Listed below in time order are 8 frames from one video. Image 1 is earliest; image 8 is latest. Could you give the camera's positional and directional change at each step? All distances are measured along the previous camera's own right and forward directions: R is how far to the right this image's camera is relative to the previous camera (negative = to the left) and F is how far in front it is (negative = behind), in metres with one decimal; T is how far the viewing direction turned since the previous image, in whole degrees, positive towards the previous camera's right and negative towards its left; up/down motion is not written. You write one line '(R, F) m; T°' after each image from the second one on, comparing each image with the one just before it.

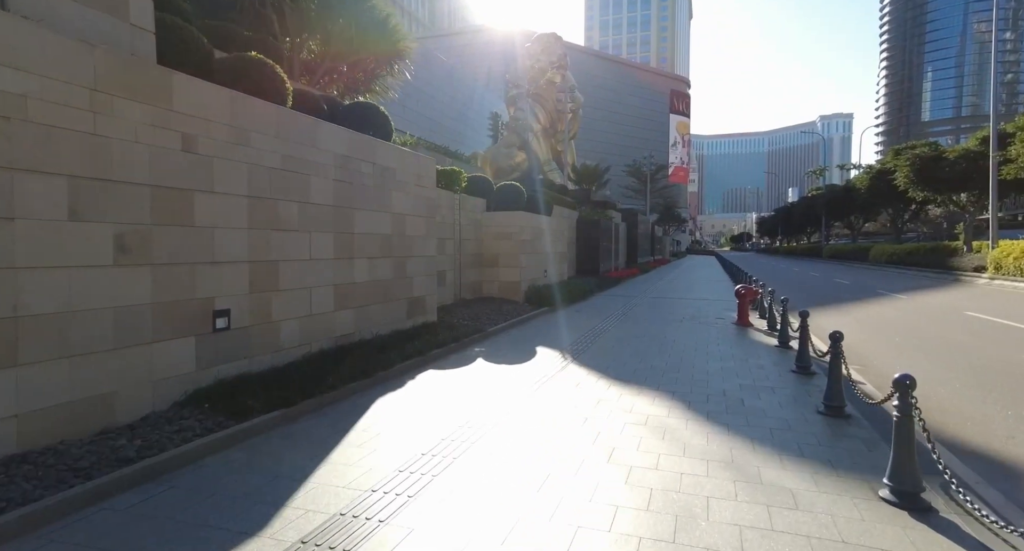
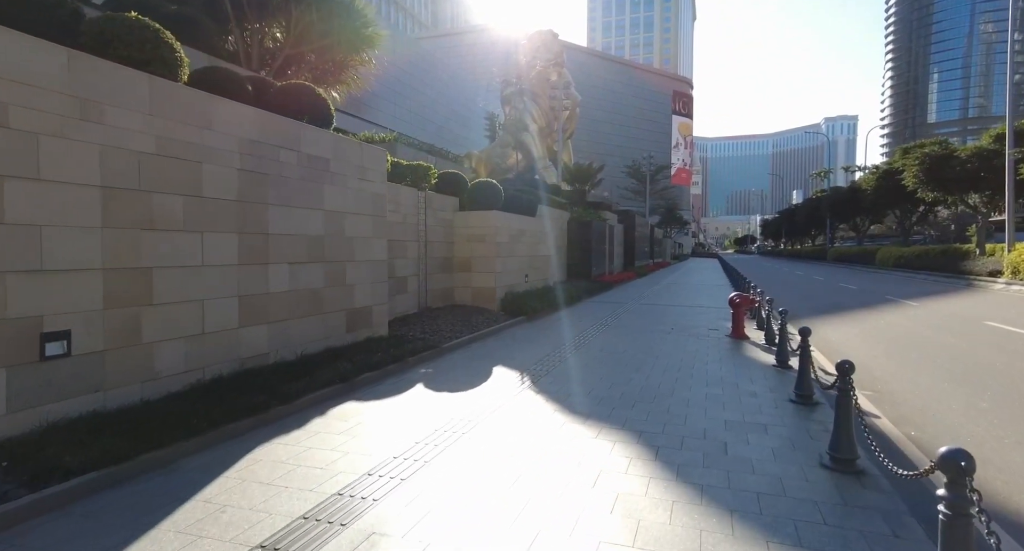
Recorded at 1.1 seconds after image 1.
(+0.6, +1.2) m; 0°
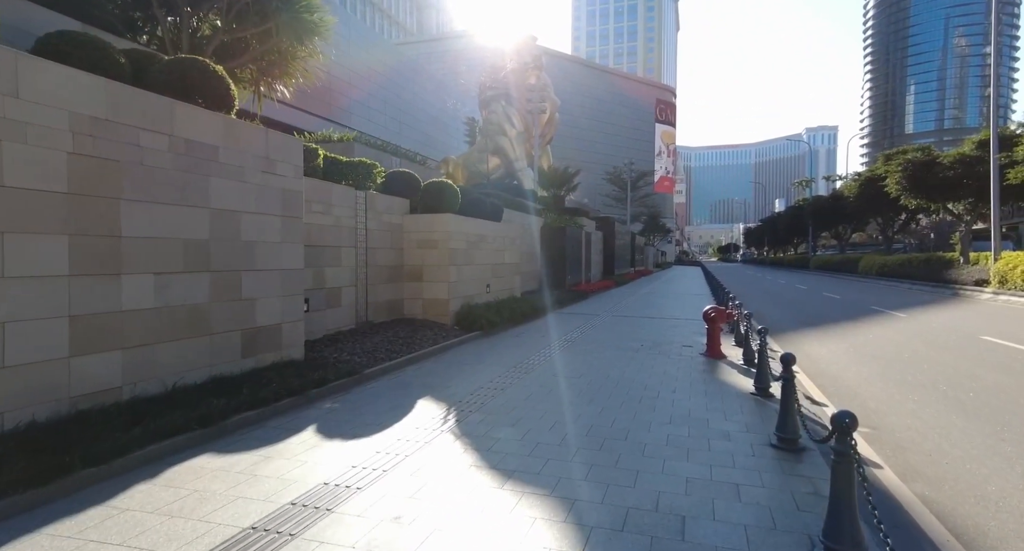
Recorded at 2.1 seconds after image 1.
(+0.6, +1.2) m; +1°
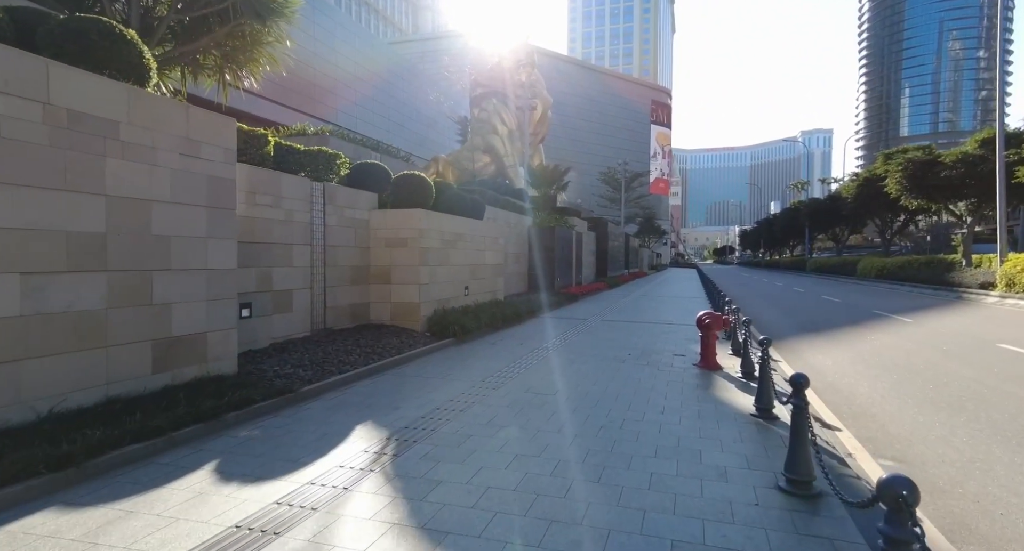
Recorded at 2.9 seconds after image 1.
(+0.3, +1.0) m; 0°
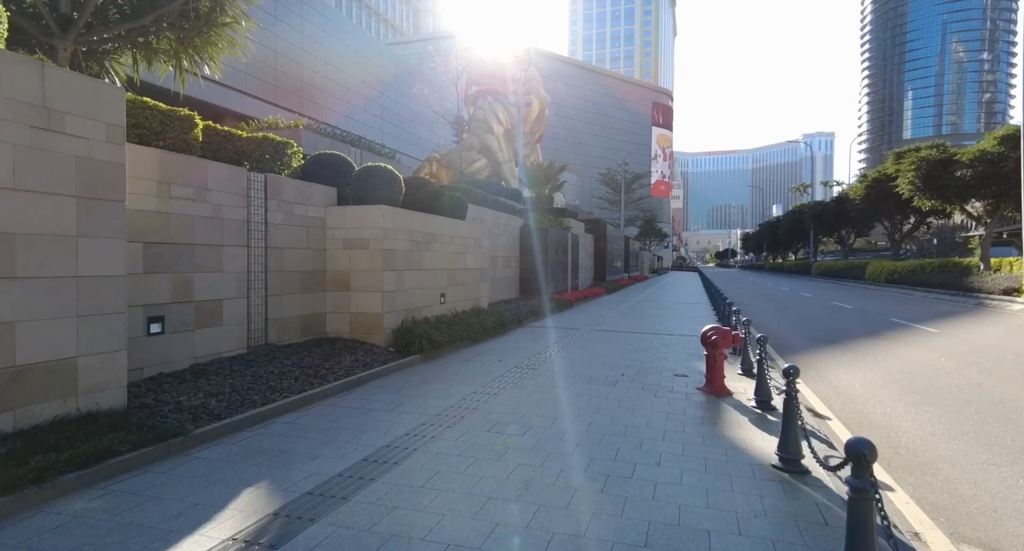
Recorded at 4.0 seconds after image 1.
(+0.4, +1.3) m; 0°
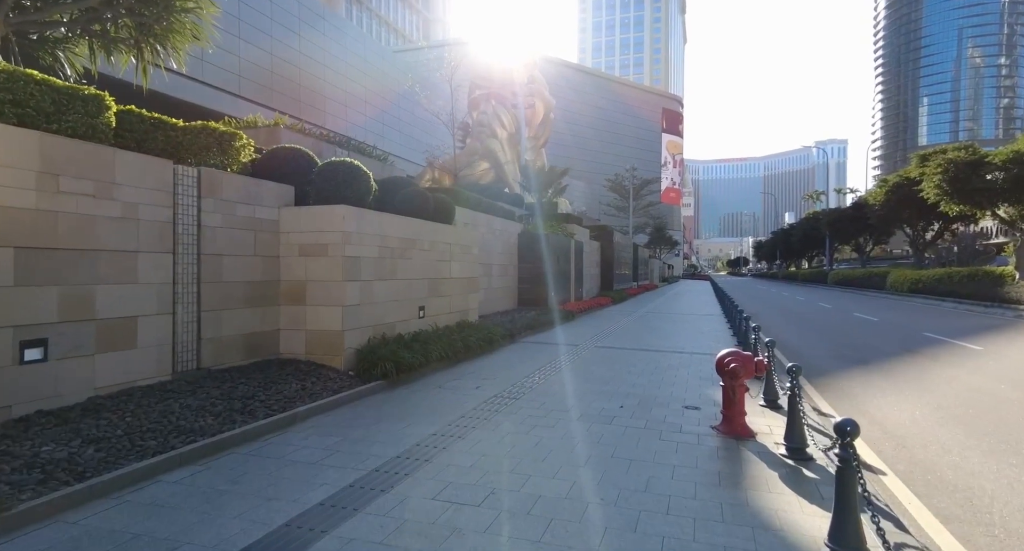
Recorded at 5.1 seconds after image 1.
(+0.4, +1.3) m; -1°
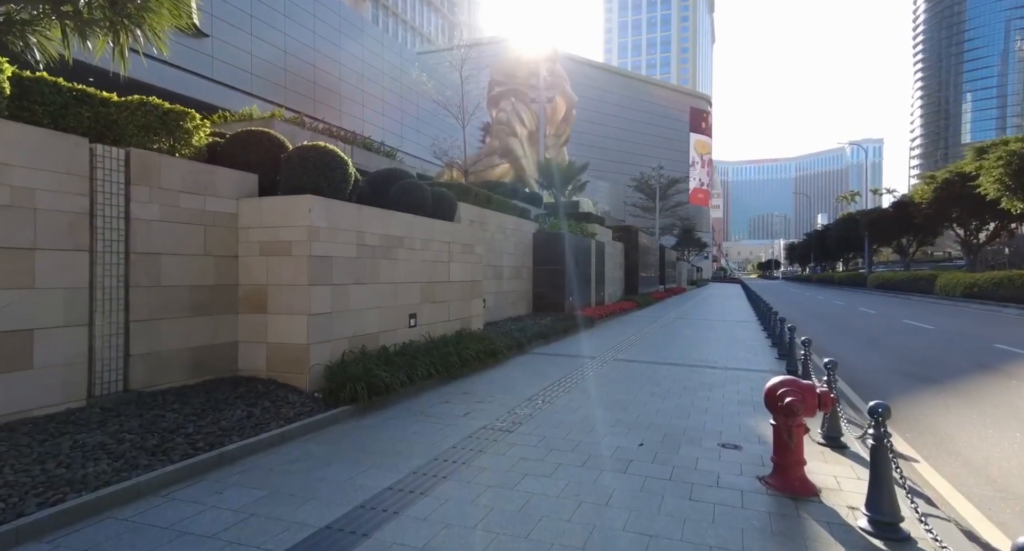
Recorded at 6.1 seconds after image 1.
(+0.3, +1.3) m; -3°
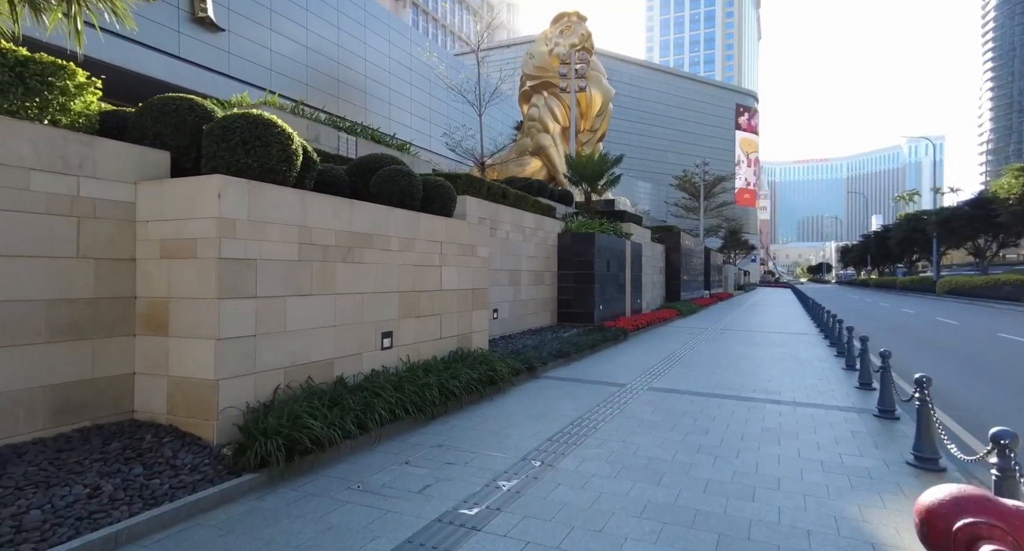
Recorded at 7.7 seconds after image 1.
(+0.5, +2.0) m; -4°
